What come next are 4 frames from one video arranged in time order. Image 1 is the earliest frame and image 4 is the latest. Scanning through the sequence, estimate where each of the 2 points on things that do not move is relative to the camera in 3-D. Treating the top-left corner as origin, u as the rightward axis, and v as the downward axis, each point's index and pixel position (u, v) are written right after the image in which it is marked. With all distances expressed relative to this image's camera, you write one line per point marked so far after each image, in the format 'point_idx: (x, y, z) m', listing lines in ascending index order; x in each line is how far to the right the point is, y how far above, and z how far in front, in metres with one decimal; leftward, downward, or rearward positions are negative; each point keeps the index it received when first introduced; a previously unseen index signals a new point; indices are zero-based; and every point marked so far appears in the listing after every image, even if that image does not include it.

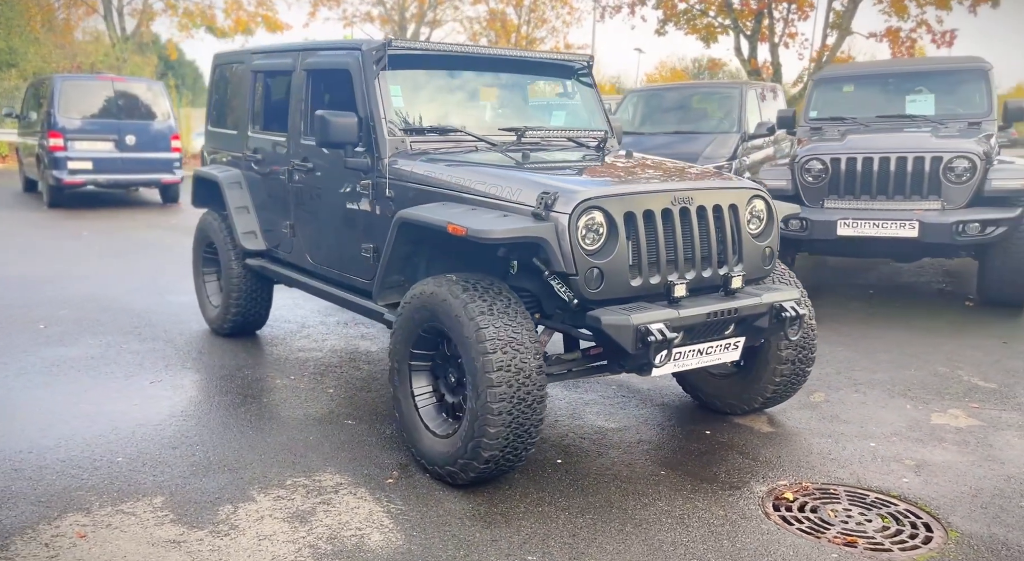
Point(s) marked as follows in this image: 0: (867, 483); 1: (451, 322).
0: (+1.6, -0.9, +3.6) m
1: (-0.3, -0.2, +3.4) m
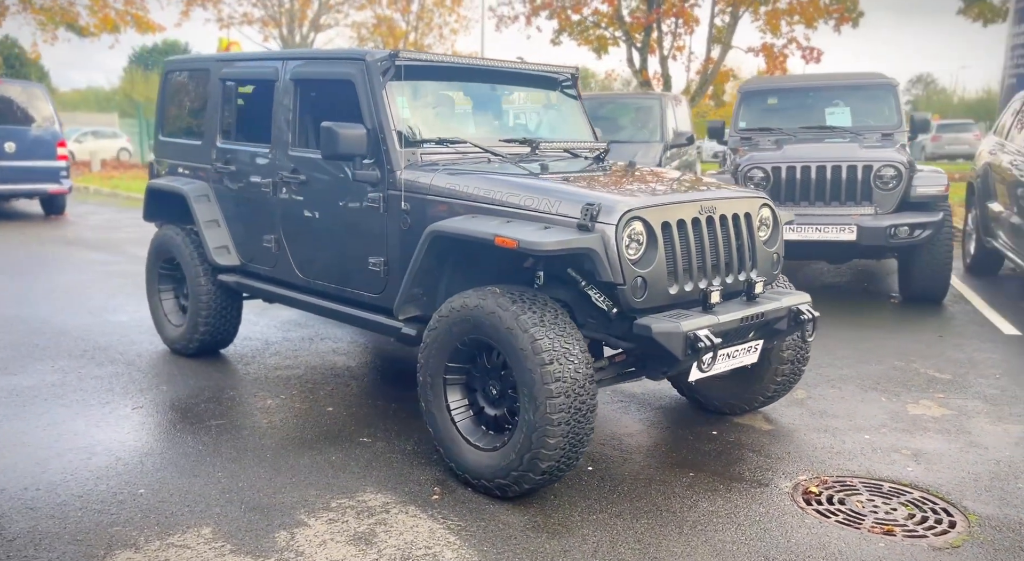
0: (+1.8, -0.9, +3.9) m
1: (0.0, -0.2, +3.4) m
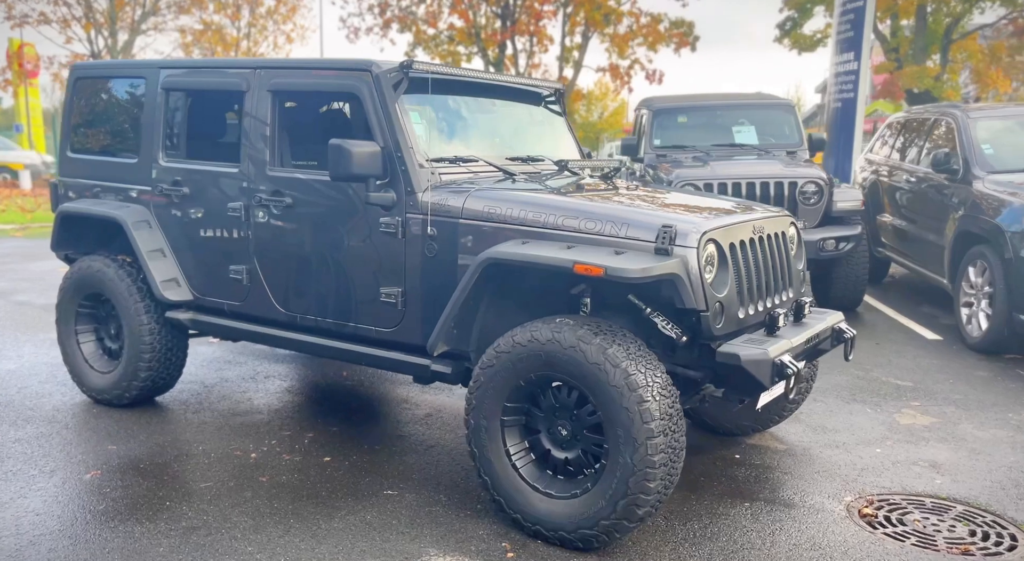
0: (+2.0, -1.0, +3.9) m
1: (+0.3, -0.4, +3.1) m
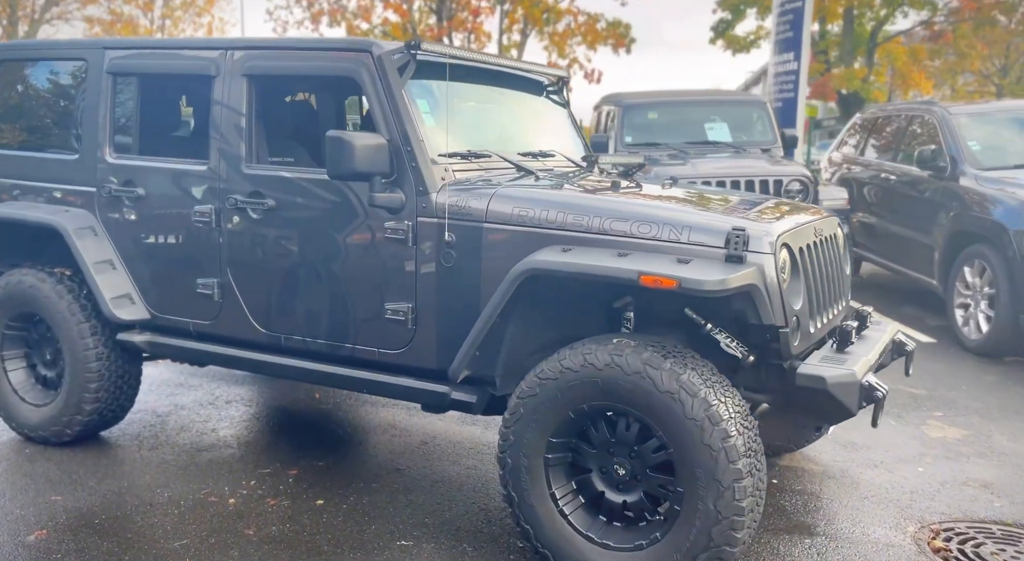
0: (+2.1, -1.0, +3.6) m
1: (+0.5, -0.4, +2.6) m
